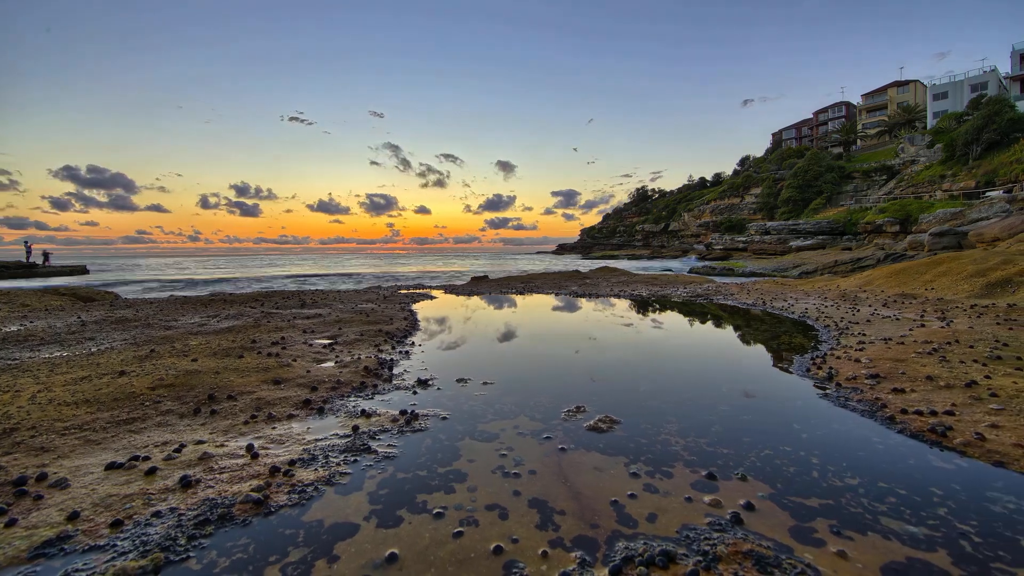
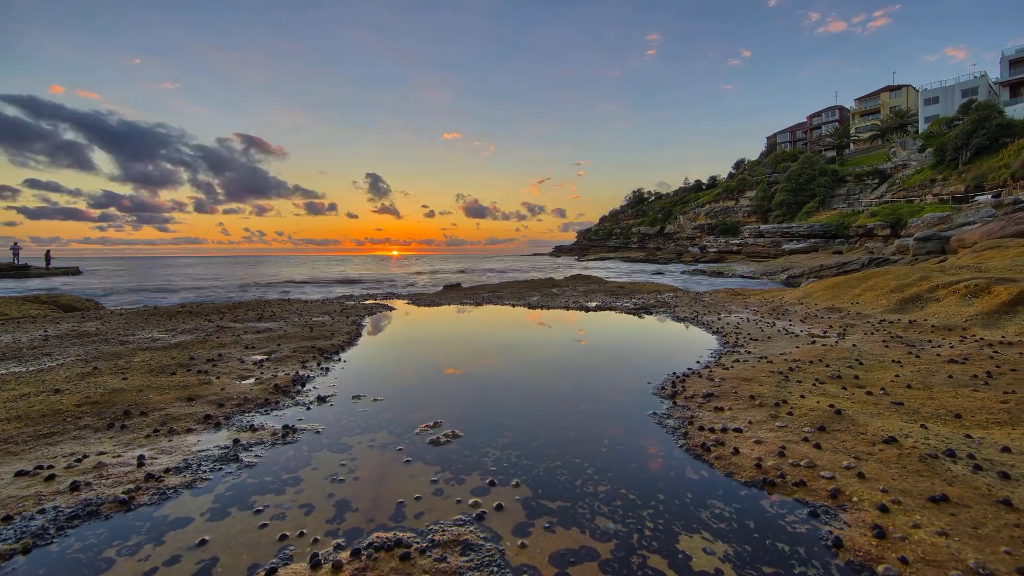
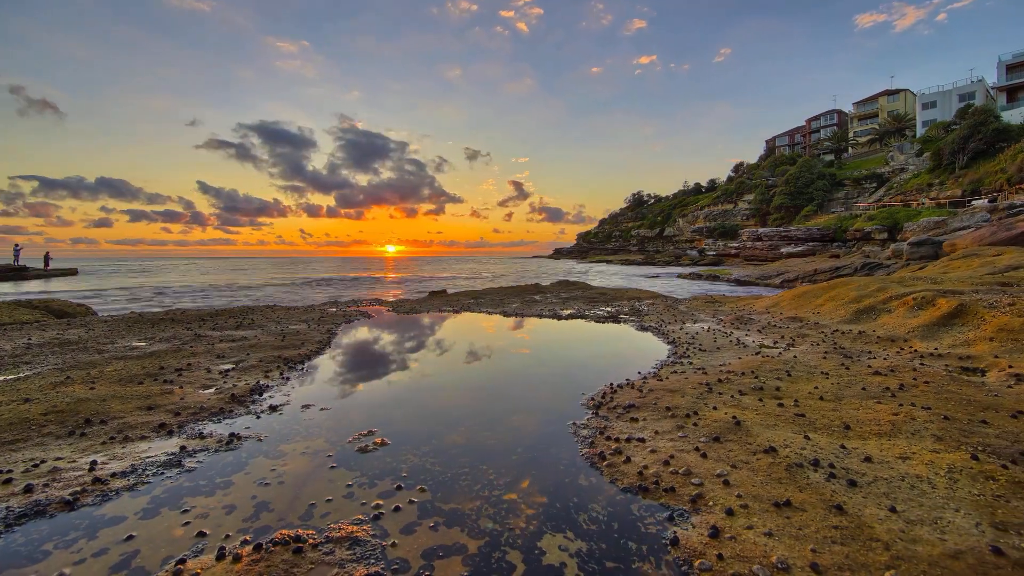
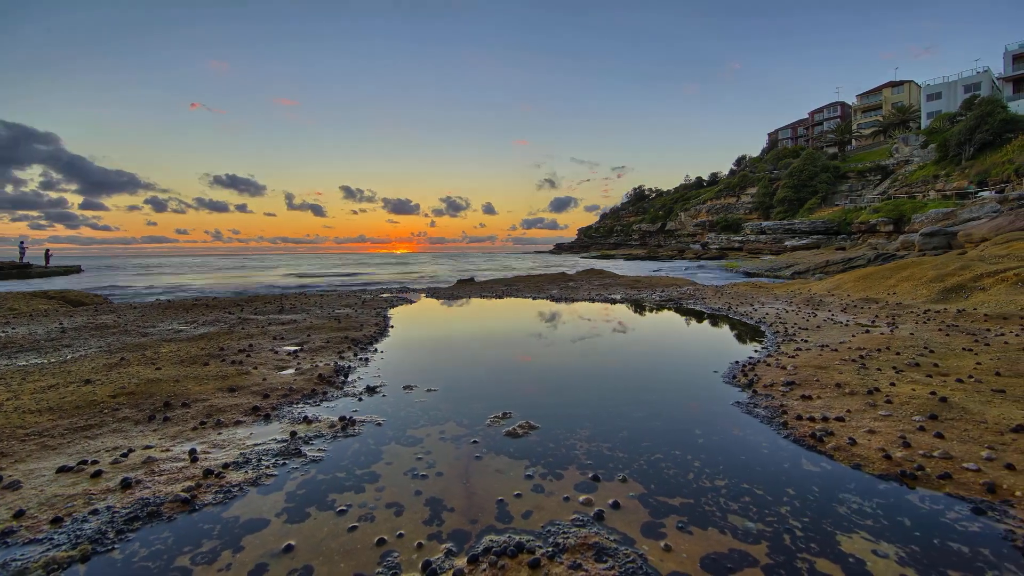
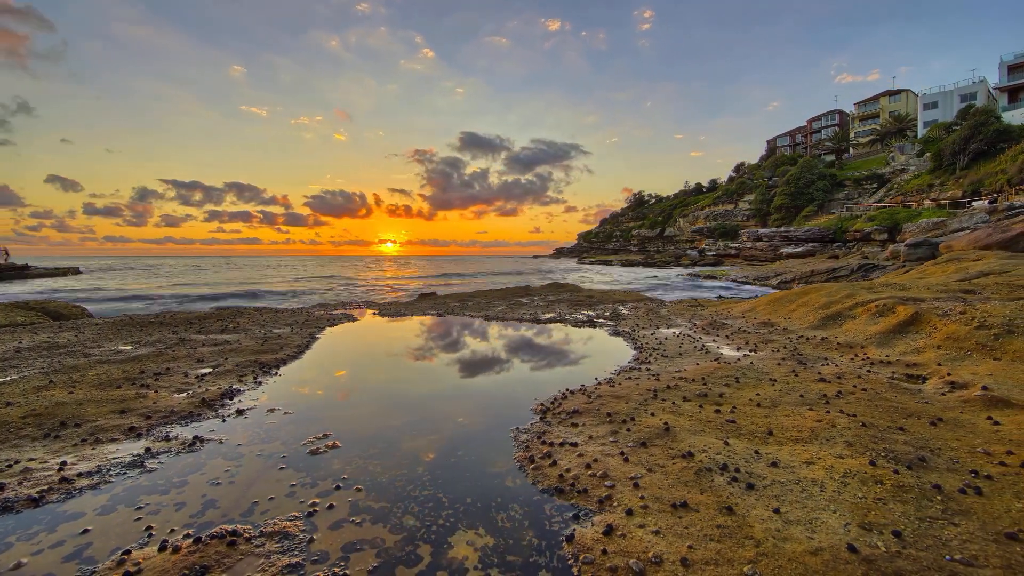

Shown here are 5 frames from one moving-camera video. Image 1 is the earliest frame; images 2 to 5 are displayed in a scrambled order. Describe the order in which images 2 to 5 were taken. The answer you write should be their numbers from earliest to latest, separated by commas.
4, 2, 3, 5
